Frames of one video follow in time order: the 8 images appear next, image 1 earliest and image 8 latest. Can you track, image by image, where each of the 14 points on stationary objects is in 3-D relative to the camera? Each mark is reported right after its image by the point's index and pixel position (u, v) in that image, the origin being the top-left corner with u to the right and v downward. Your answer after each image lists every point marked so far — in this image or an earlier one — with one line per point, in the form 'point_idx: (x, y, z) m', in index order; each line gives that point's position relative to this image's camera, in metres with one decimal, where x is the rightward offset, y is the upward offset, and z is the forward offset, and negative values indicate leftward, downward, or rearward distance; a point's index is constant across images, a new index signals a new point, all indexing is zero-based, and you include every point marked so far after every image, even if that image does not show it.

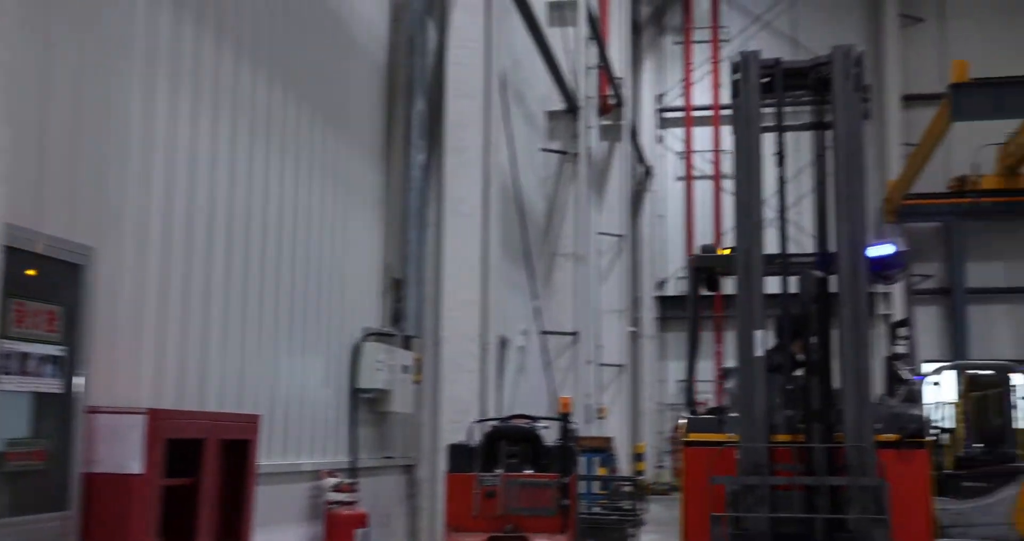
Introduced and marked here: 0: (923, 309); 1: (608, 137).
0: (+8.1, -0.8, +18.7) m
1: (+1.7, +2.4, +16.8) m
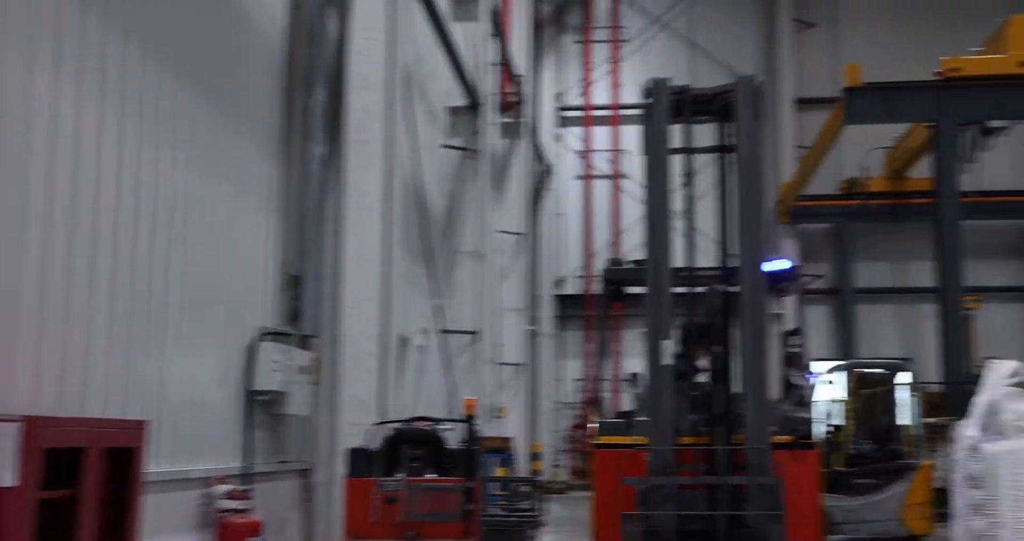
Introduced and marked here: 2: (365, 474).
0: (+6.1, -0.8, +19.3) m
1: (-0.1, +2.4, +16.8) m
2: (-1.0, -1.4, +6.8) m
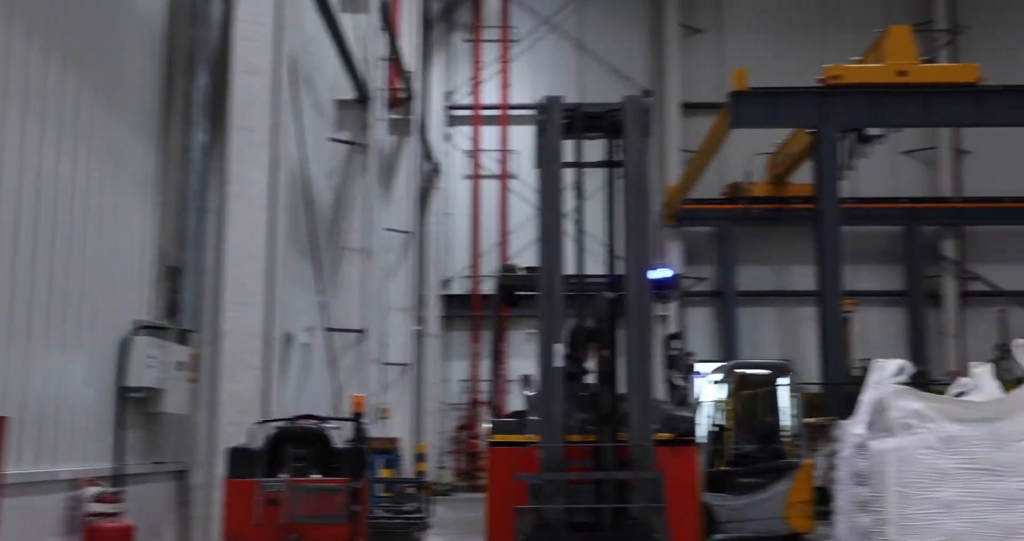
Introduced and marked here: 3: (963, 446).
0: (+3.8, -0.8, +19.8) m
1: (-2.0, +2.4, +16.5) m
2: (-1.8, -1.4, +6.5) m
3: (+2.4, -1.0, +5.1) m
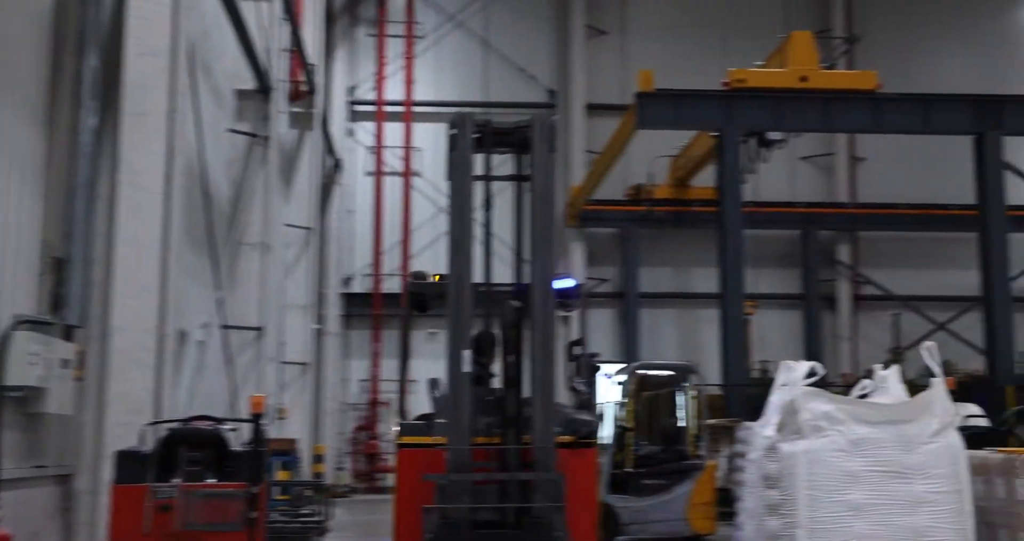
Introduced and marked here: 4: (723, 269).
0: (+1.8, -0.9, +20.0) m
1: (-3.6, +2.5, +16.1) m
2: (-2.4, -1.3, +6.2) m
3: (+1.9, -1.0, +5.2) m
4: (+2.8, -0.1, +12.9) m
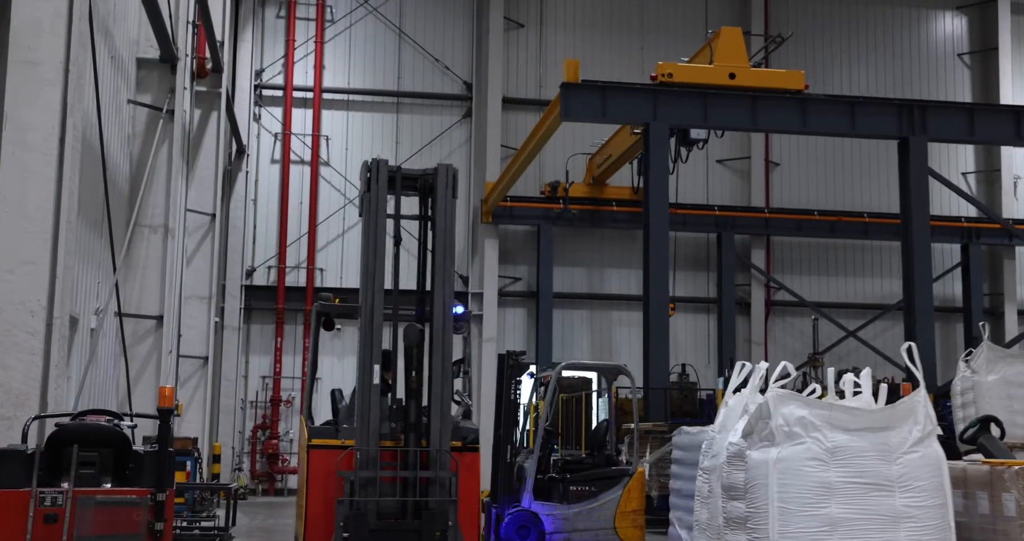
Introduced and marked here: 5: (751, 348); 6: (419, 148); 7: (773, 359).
0: (0.0, -0.8, +19.5) m
1: (-4.9, +2.6, +15.2) m
2: (-2.8, -1.2, +5.4) m
3: (+1.6, -0.9, +4.8) m
4: (+1.7, -0.1, +12.6) m
5: (+4.8, -1.6, +19.4) m
6: (-1.9, +2.5, +19.7) m
7: (+5.3, -1.8, +19.6) m
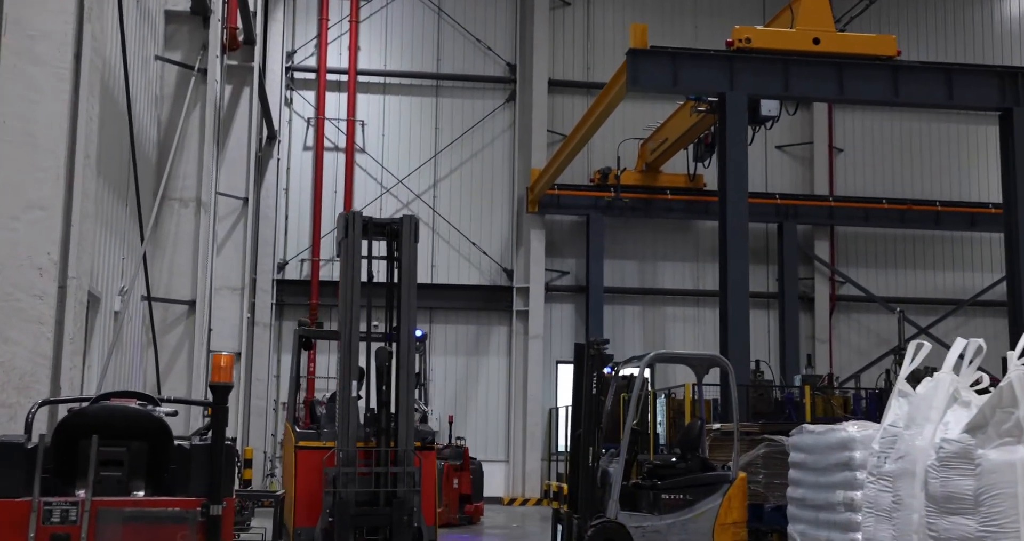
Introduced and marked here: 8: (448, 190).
0: (+0.9, -0.7, +18.3) m
1: (-4.1, +2.8, +14.1) m
2: (-2.2, -1.0, +4.2) m
3: (+2.3, -0.7, +3.6) m
4: (+2.5, +0.1, +11.4) m
5: (+5.7, -1.4, +18.1) m
6: (-1.0, +2.6, +18.6) m
7: (+6.2, -1.6, +18.2) m
8: (-1.2, +1.6, +18.5) m
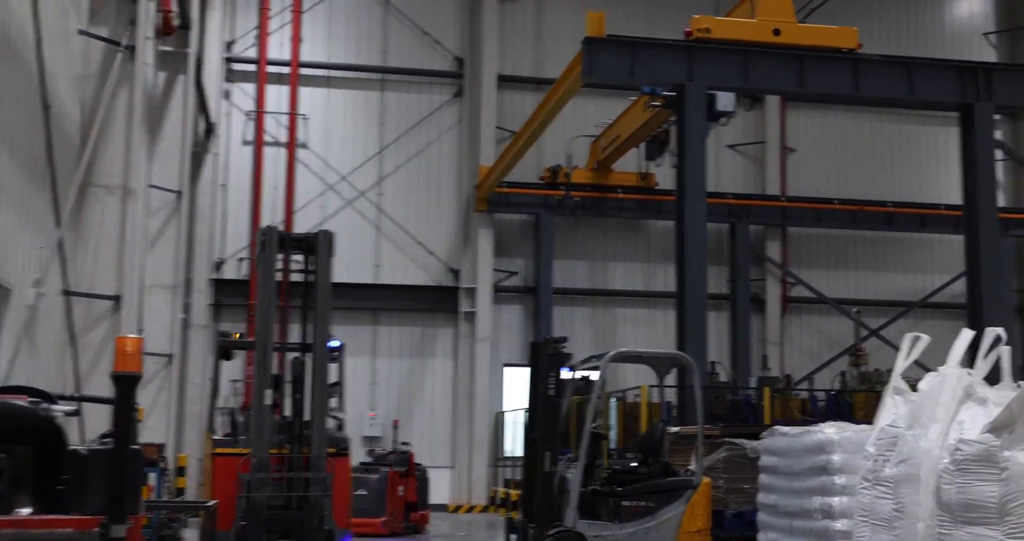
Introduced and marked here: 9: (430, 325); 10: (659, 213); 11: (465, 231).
0: (-0.1, -0.7, +17.8) m
1: (-4.8, +2.8, +13.3) m
2: (-2.3, -0.9, +3.6) m
3: (+2.2, -0.6, +3.2) m
4: (+1.9, +0.2, +11.0) m
5: (+4.7, -1.4, +17.8) m
6: (-2.0, +2.6, +18.0) m
7: (+5.2, -1.7, +18.0) m
8: (-2.2, +1.6, +17.8) m
9: (-1.5, -1.0, +17.6) m
10: (+2.7, +1.1, +17.8) m
11: (-0.9, +0.7, +17.8) m
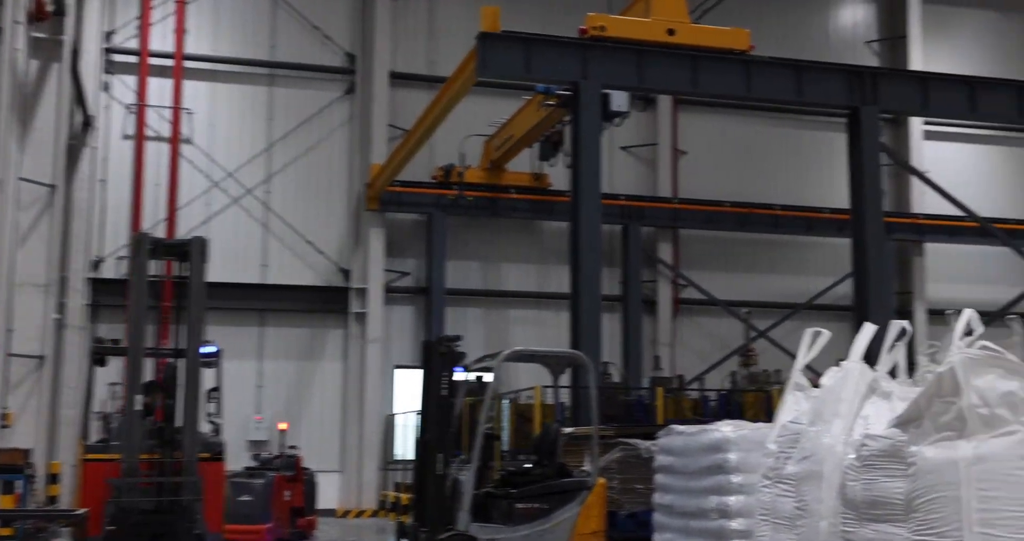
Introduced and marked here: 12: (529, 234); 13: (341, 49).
0: (-2.1, -0.7, +17.4) m
1: (-6.2, +2.9, +12.4) m
2: (-2.7, -0.8, +3.0) m
3: (+1.8, -0.6, +3.1) m
4: (+0.7, +0.2, +10.8) m
5: (+2.7, -1.5, +18.0) m
6: (-3.9, +2.6, +17.4) m
7: (+3.2, -1.7, +18.2) m
8: (-4.1, +1.6, +17.2) m
9: (-3.4, -1.0, +17.0) m
10: (+0.8, +1.0, +17.8) m
11: (-2.8, +0.7, +17.3) m
12: (+0.3, +0.7, +18.4) m
13: (-3.2, +4.1, +17.8) m
